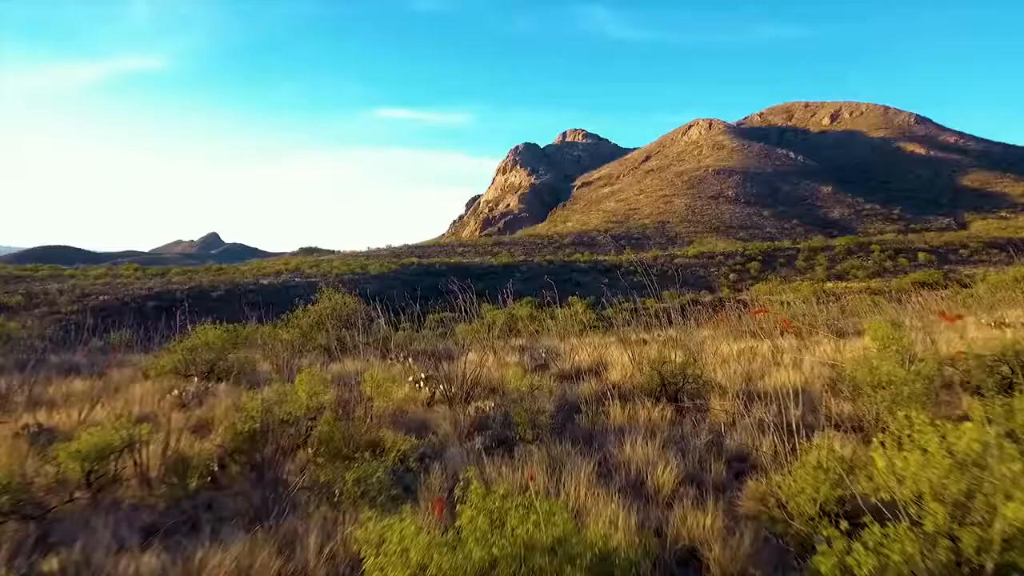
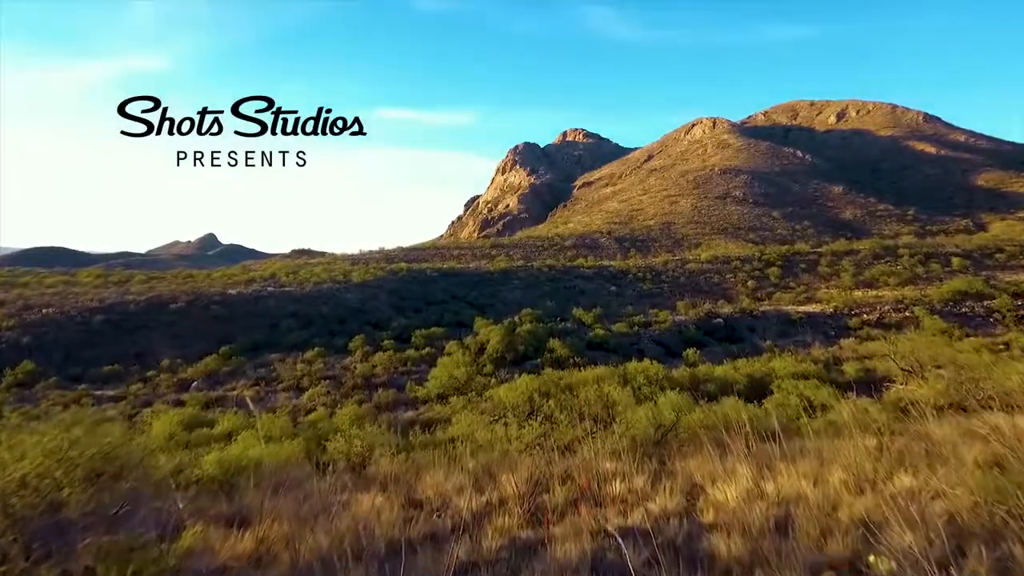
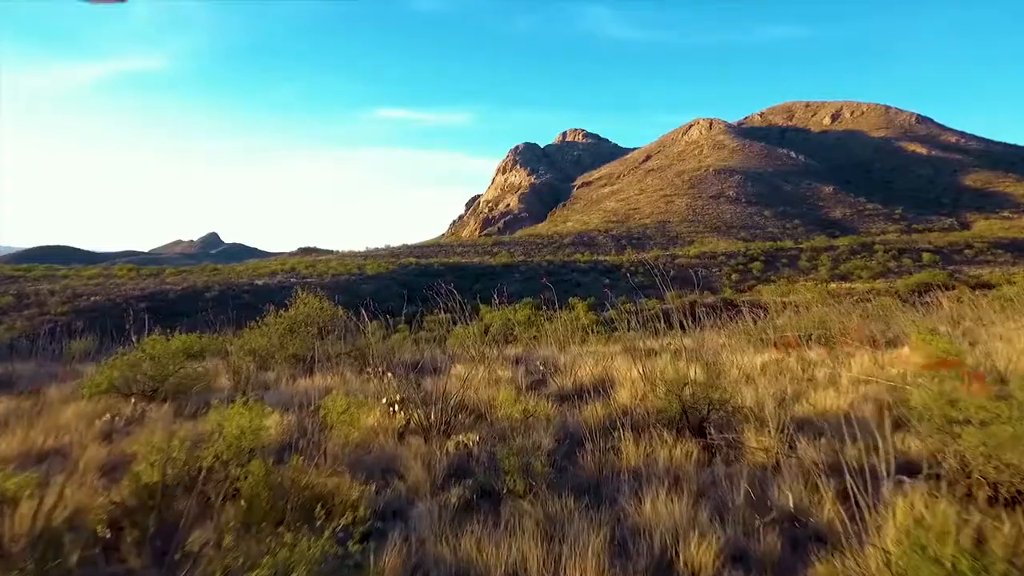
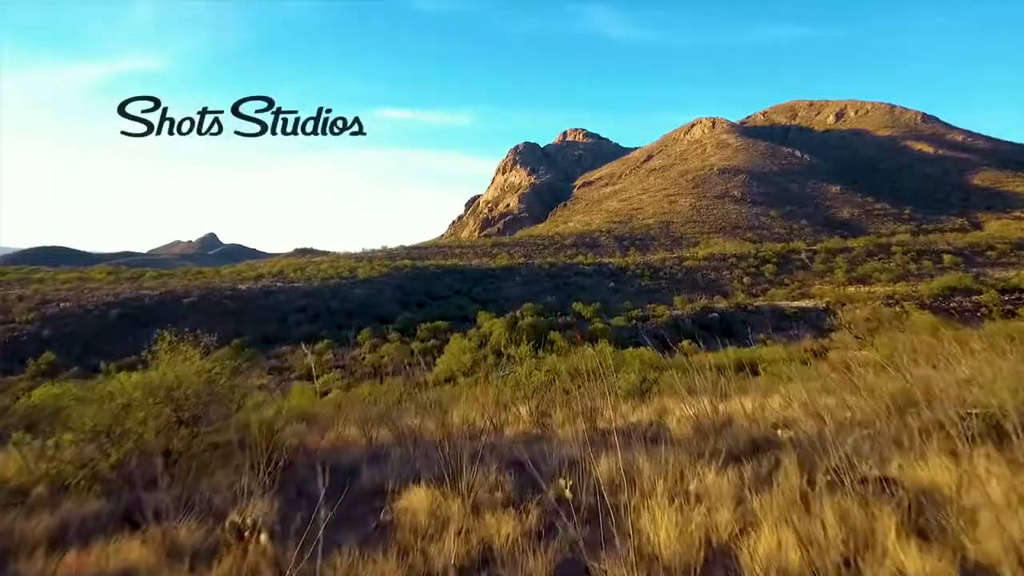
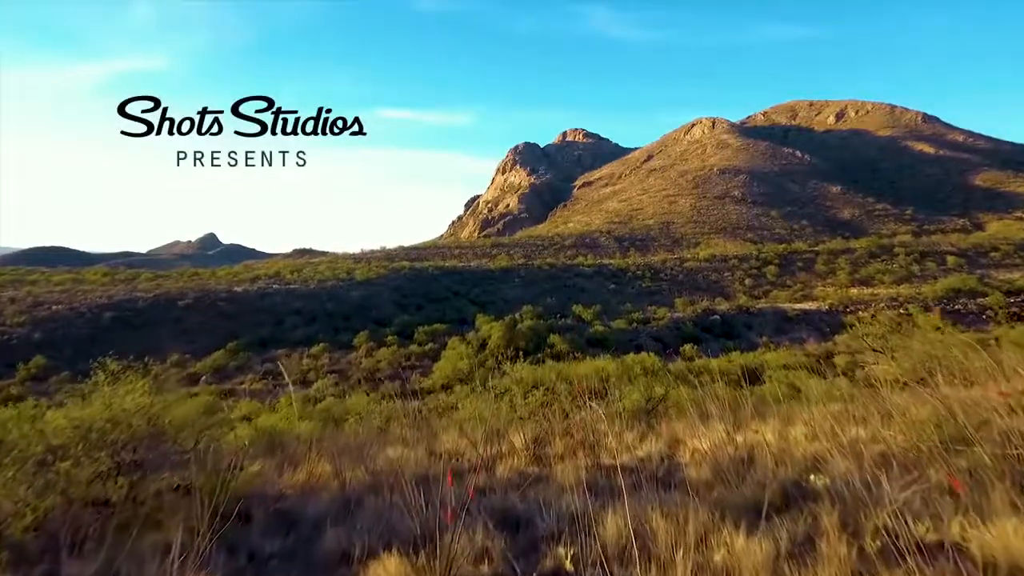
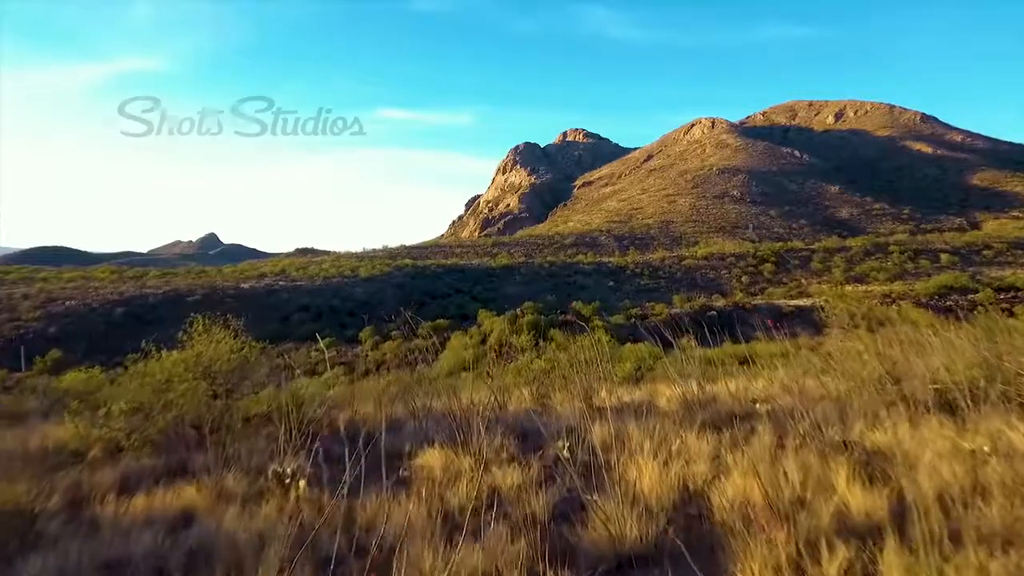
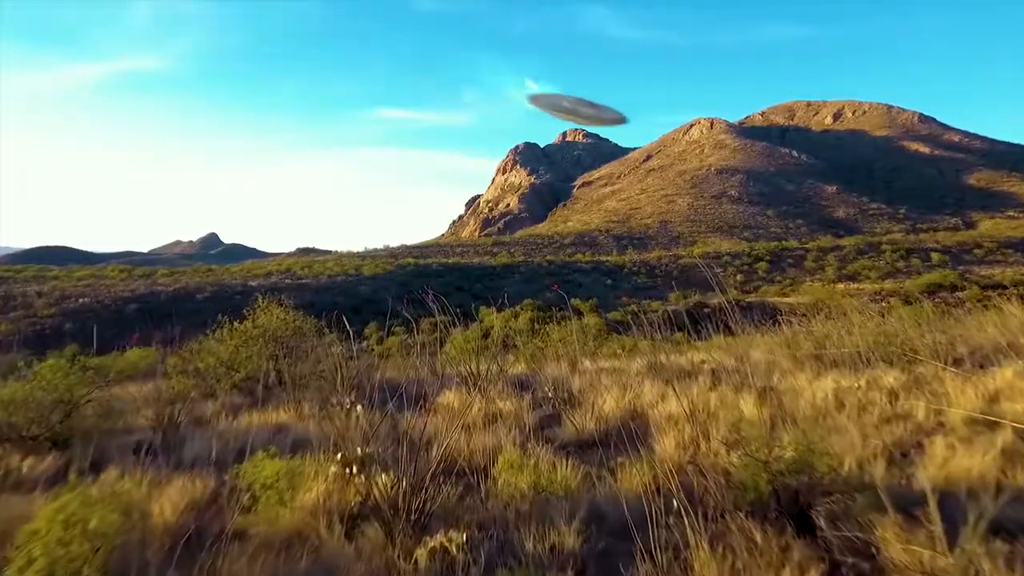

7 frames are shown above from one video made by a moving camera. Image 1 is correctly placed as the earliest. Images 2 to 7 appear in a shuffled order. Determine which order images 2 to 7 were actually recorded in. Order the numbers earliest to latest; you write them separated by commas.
3, 7, 6, 4, 5, 2
